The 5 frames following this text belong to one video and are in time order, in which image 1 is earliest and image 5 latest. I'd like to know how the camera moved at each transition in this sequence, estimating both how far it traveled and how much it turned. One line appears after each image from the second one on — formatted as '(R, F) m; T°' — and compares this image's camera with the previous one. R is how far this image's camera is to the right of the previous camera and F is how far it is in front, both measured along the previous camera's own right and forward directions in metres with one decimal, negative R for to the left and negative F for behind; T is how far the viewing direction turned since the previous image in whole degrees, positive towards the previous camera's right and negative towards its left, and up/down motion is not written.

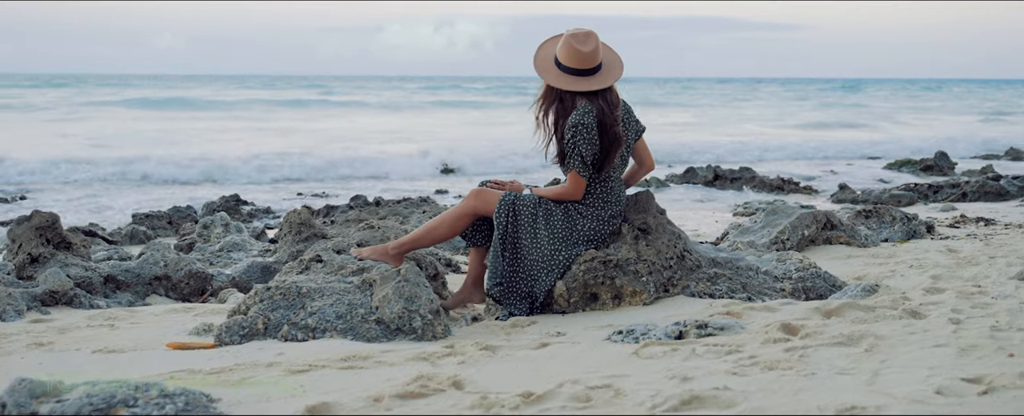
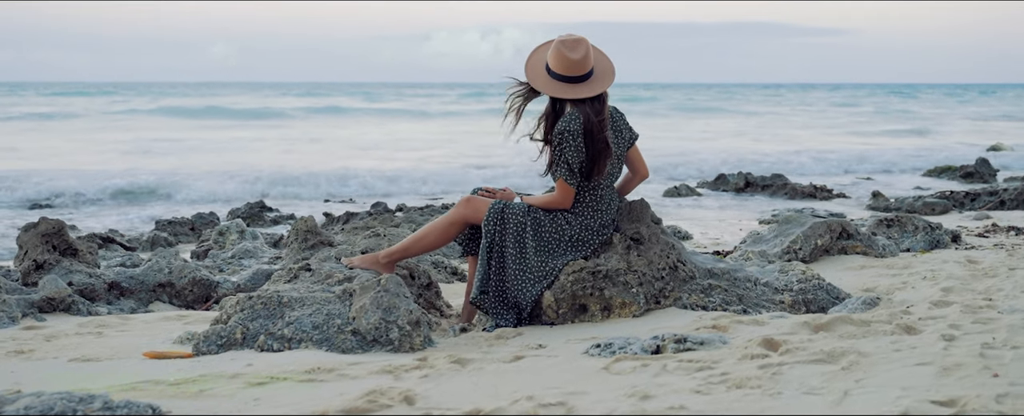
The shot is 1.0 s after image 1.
(+0.3, +0.1) m; -3°
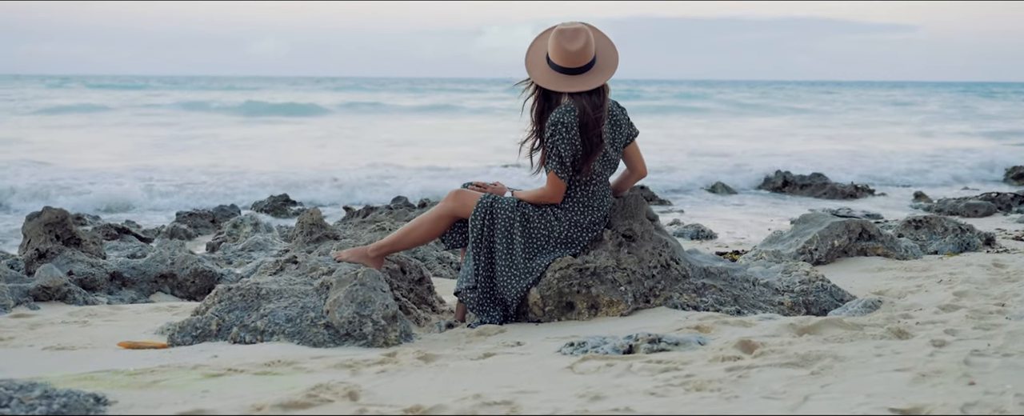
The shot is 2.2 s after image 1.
(+0.3, +0.1) m; -3°
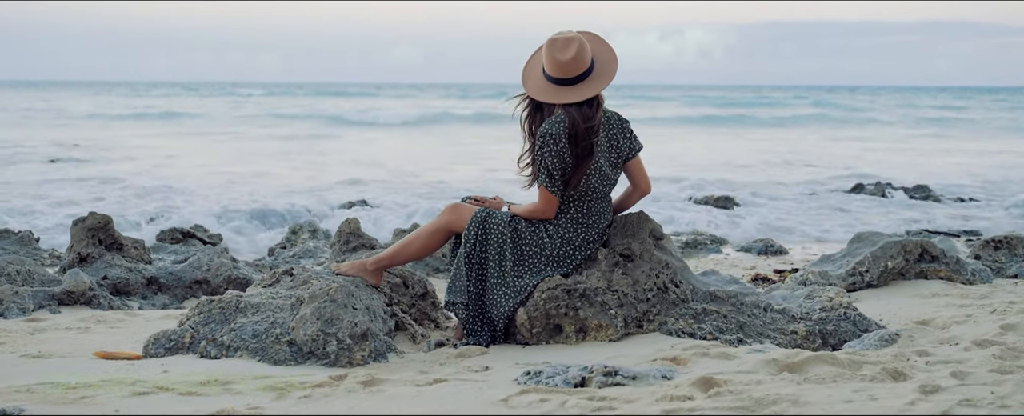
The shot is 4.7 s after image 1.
(+0.7, +0.3) m; -8°
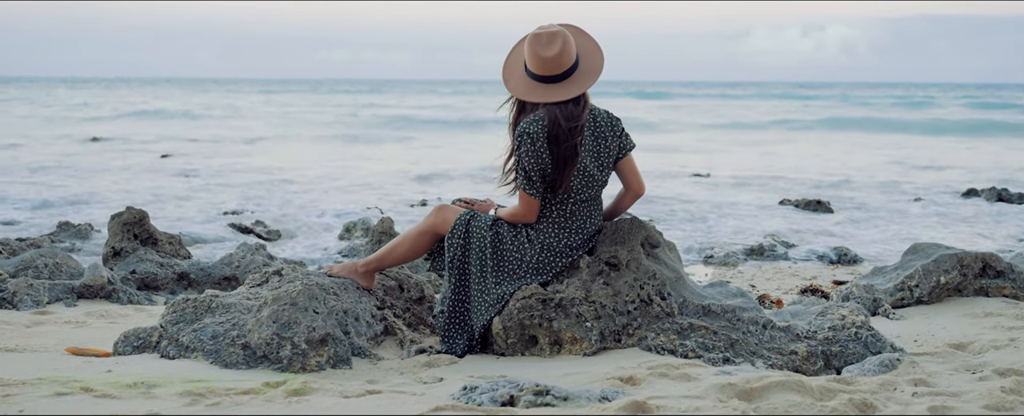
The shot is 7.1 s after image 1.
(+0.7, +0.3) m; -8°
